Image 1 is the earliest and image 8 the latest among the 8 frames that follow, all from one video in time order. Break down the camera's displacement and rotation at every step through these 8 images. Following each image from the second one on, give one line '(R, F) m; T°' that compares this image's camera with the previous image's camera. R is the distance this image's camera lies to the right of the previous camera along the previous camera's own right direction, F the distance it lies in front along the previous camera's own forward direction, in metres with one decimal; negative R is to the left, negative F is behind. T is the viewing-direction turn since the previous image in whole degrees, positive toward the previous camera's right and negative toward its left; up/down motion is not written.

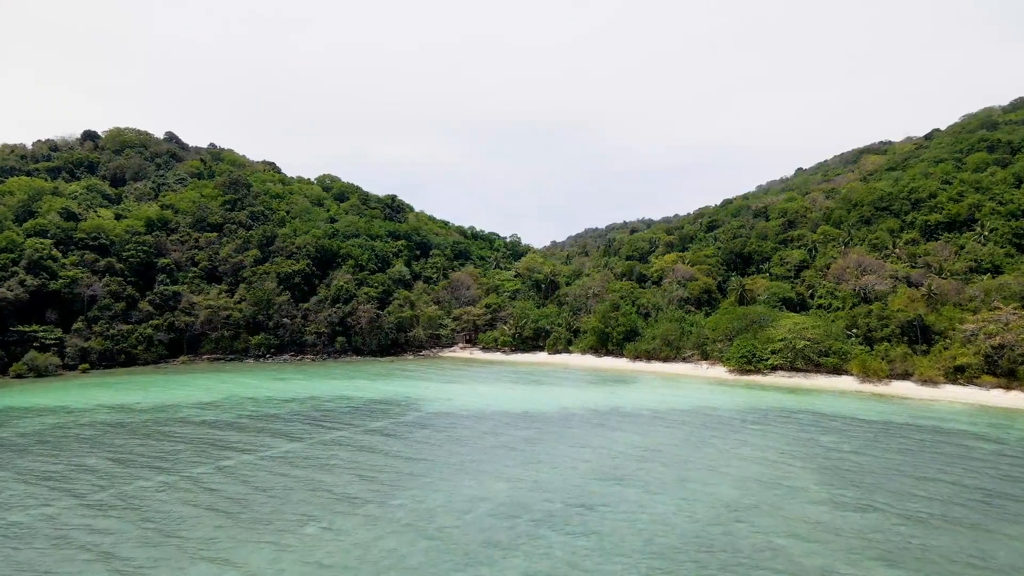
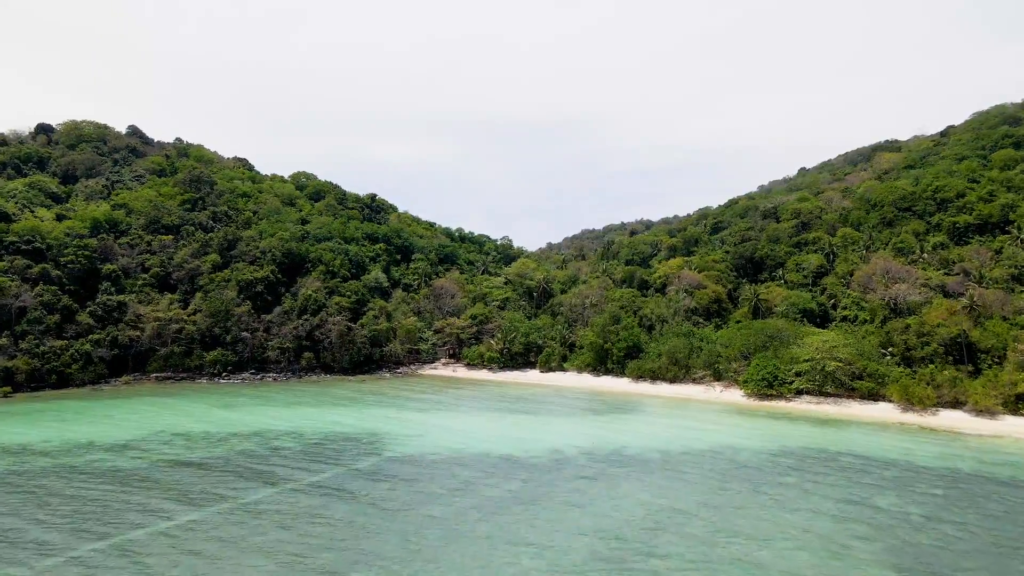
(+0.5, +6.6) m; 0°
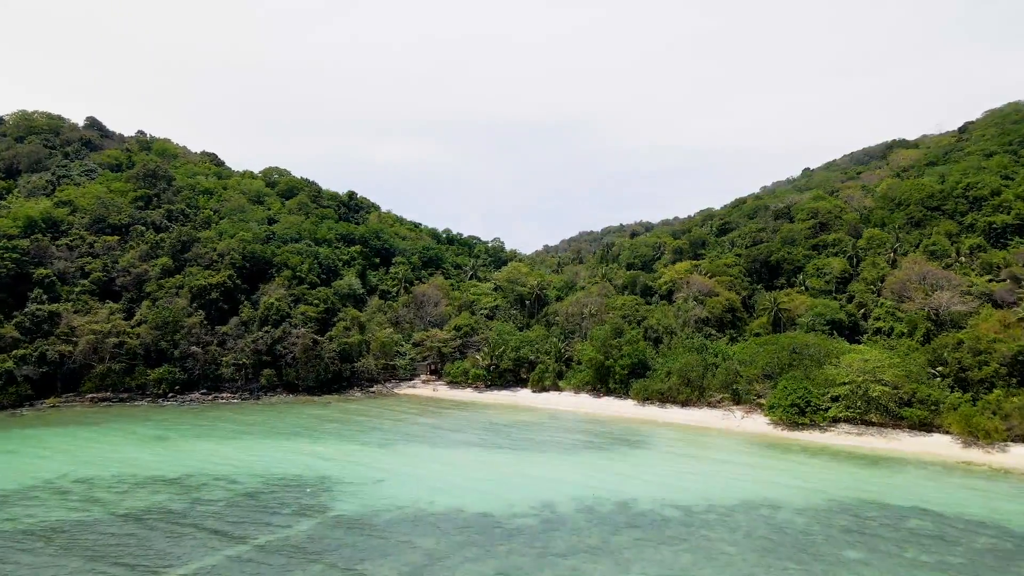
(+0.4, +6.6) m; 0°
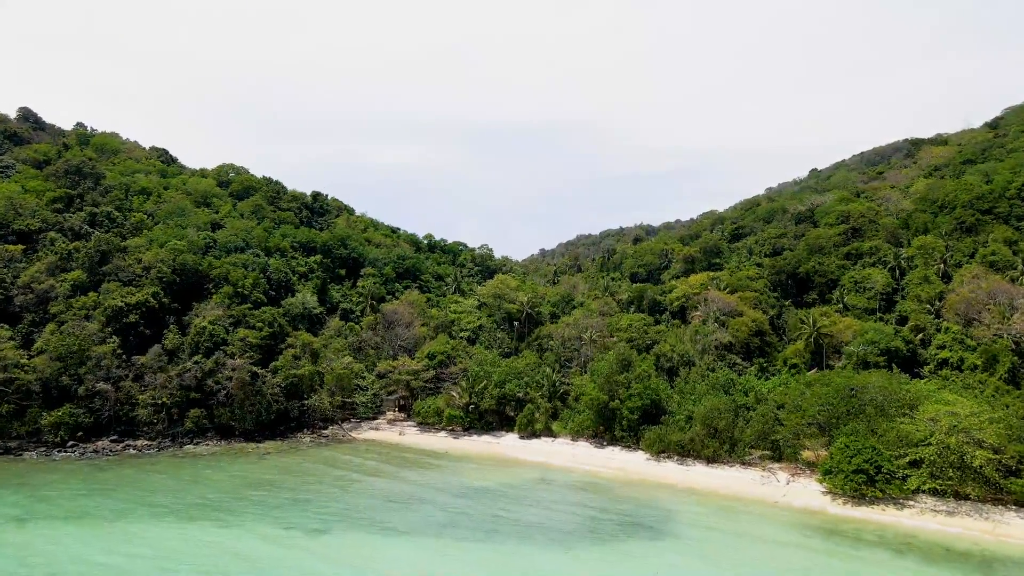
(+0.5, +8.9) m; 0°
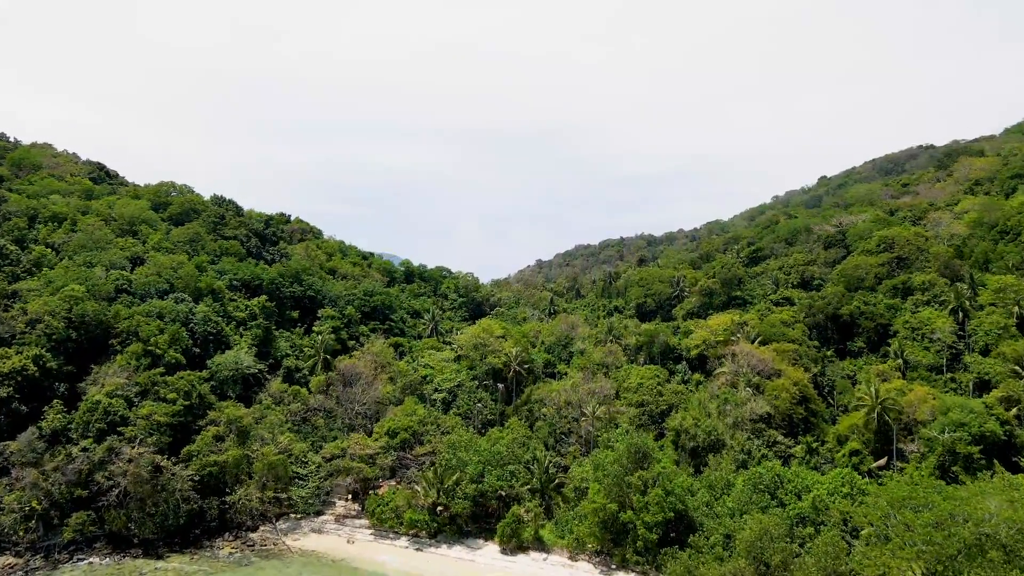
(+0.5, +9.1) m; 0°
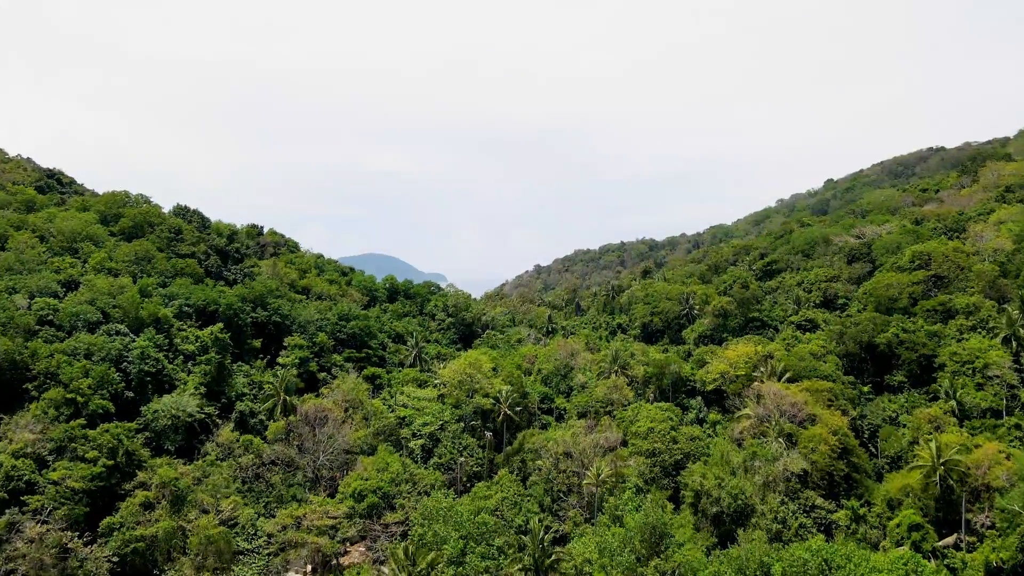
(+0.3, +5.6) m; 0°
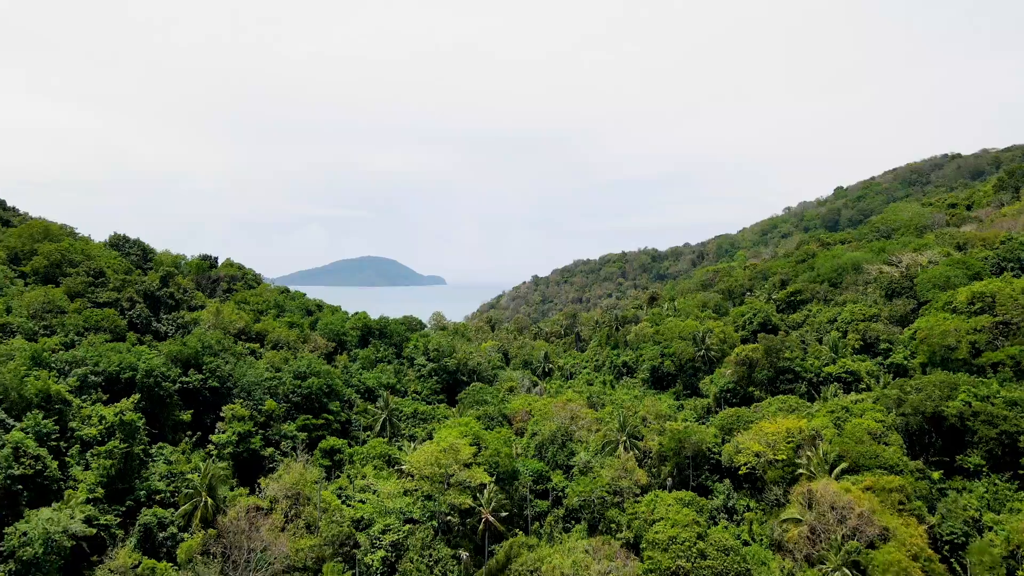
(+0.4, +7.5) m; 0°
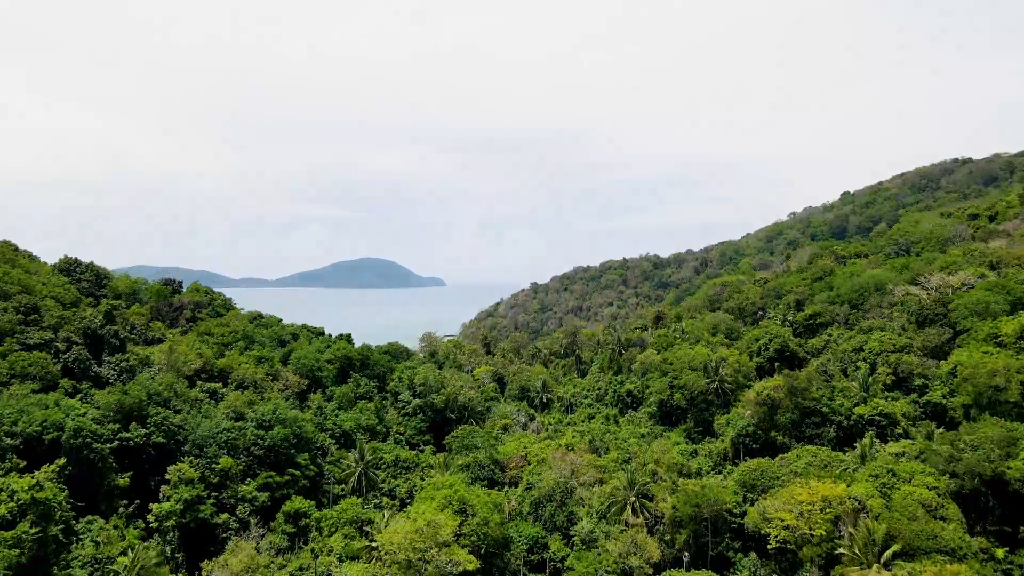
(+0.2, +4.7) m; 0°
